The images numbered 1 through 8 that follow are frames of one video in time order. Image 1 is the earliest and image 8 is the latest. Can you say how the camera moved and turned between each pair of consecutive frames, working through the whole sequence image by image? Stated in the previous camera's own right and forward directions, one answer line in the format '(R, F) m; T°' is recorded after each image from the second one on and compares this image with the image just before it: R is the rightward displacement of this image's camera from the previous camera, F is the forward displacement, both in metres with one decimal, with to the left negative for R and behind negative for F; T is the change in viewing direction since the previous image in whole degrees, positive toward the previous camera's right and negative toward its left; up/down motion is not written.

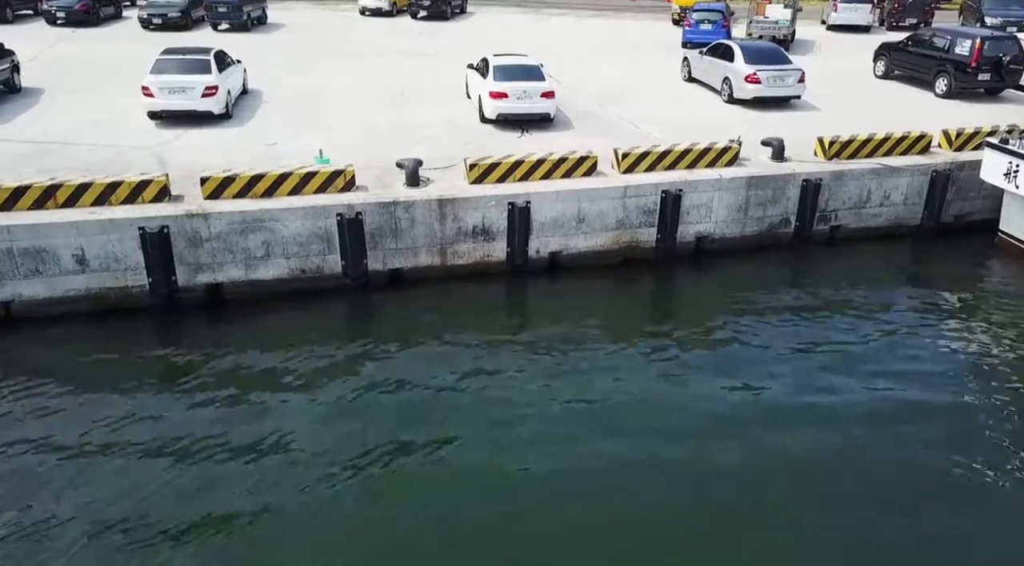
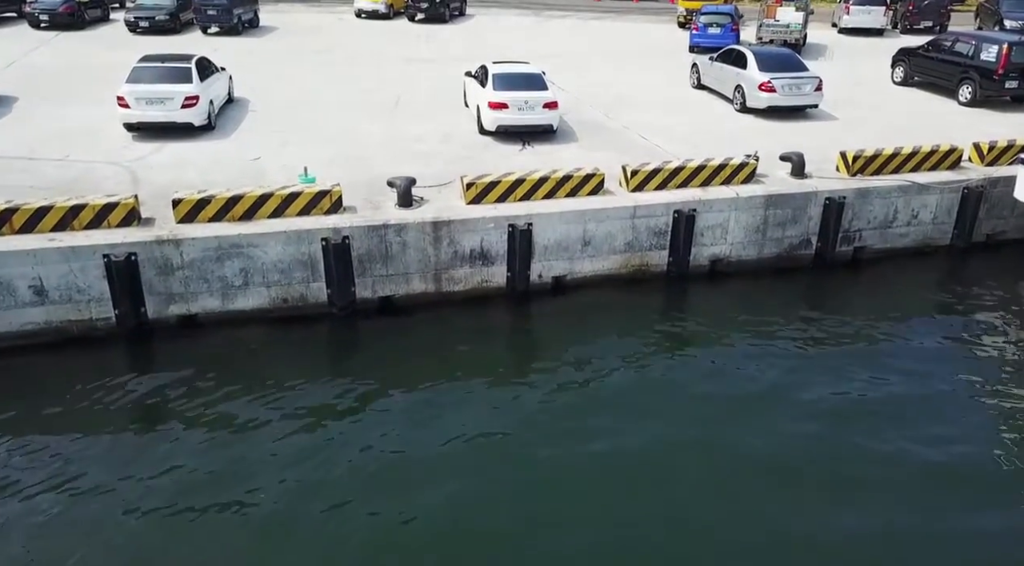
(0.0, +1.0) m; 0°
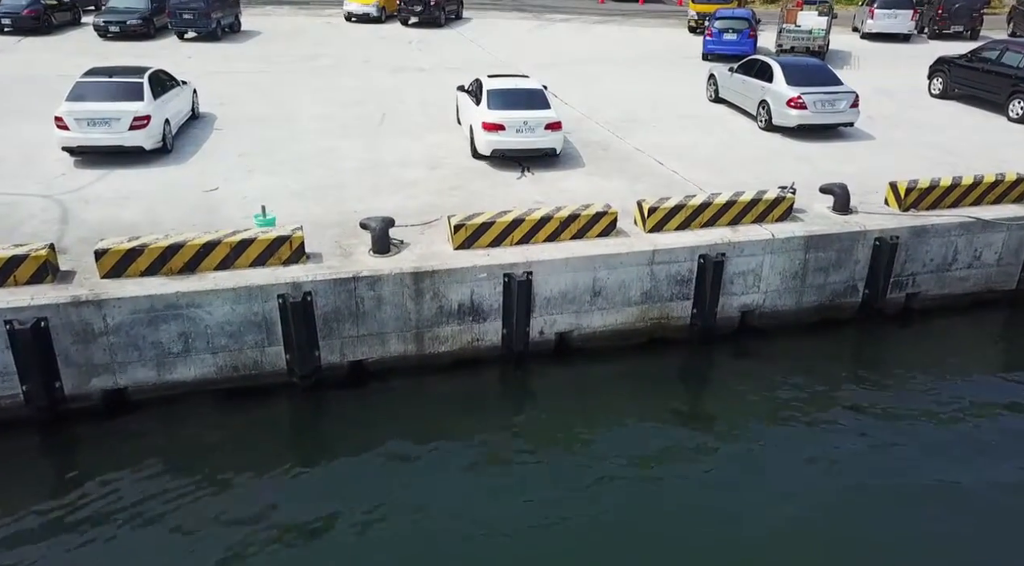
(+0.1, +2.0) m; 0°
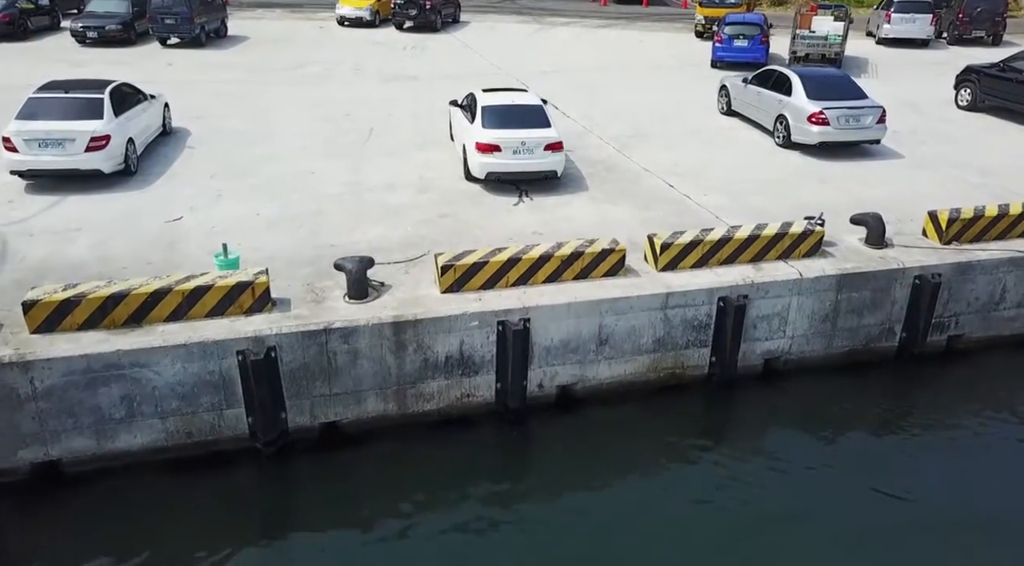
(+0.1, +1.2) m; 0°
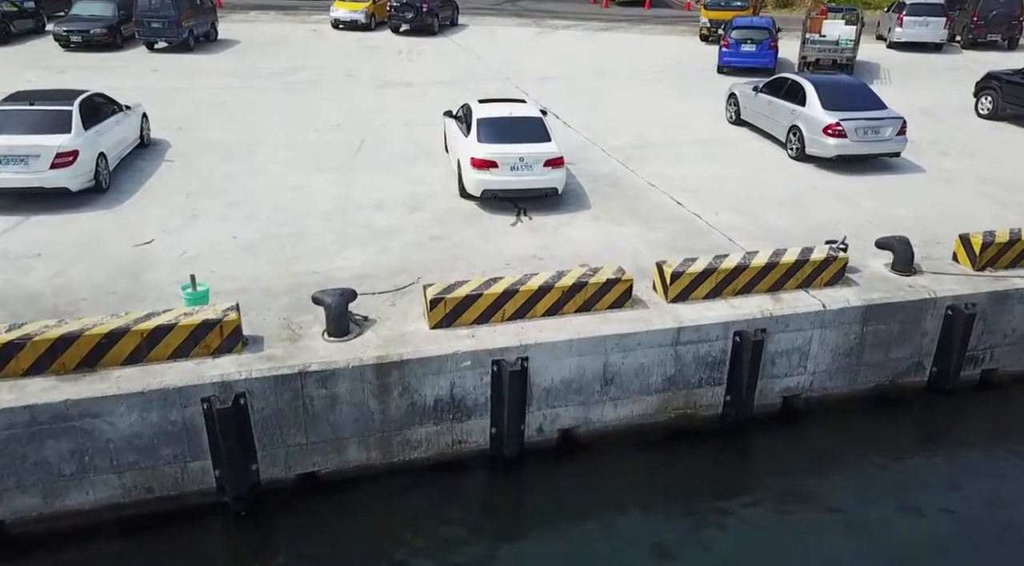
(0.0, +0.8) m; 0°
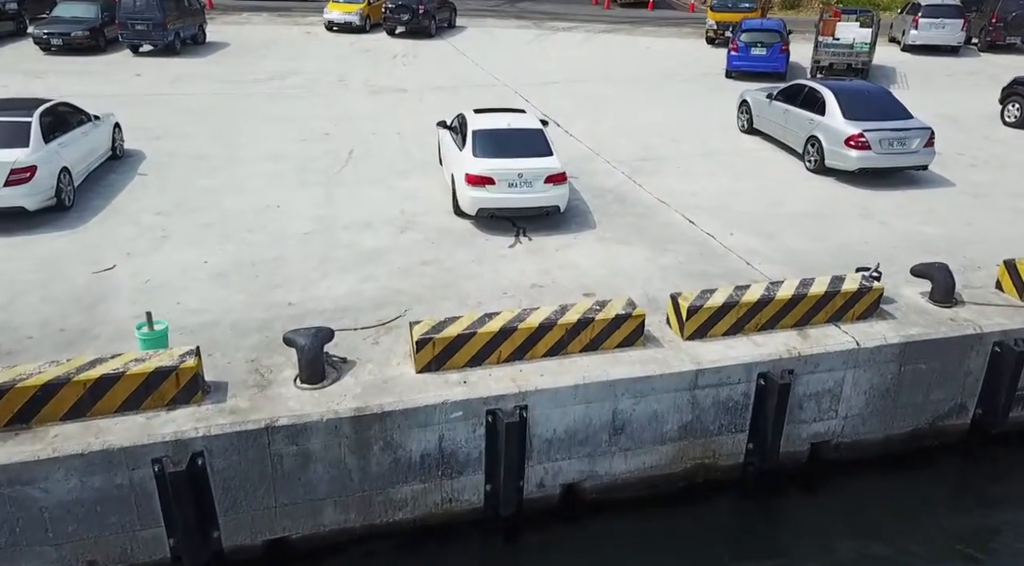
(0.0, +1.0) m; 0°
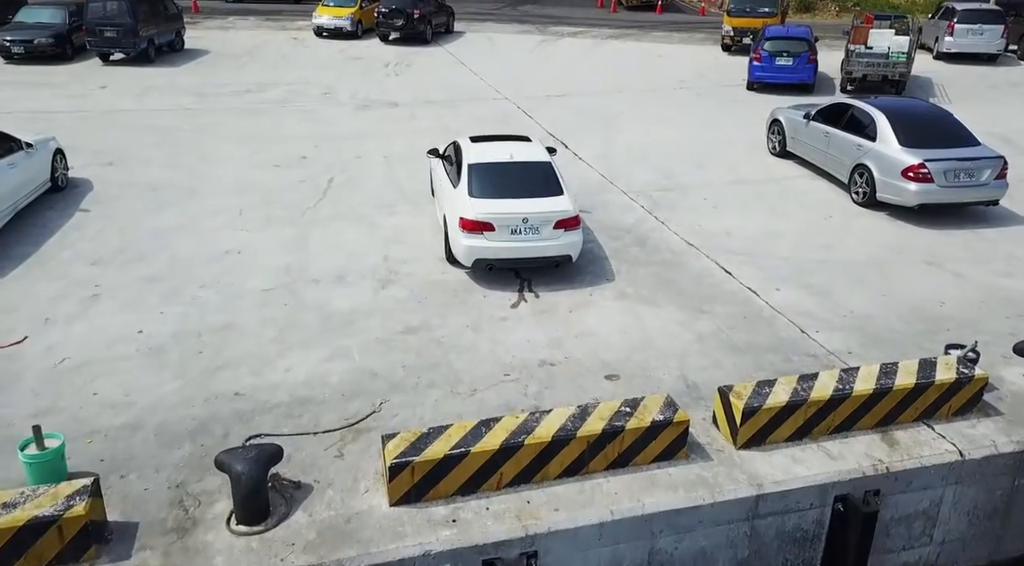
(0.0, +1.8) m; 0°
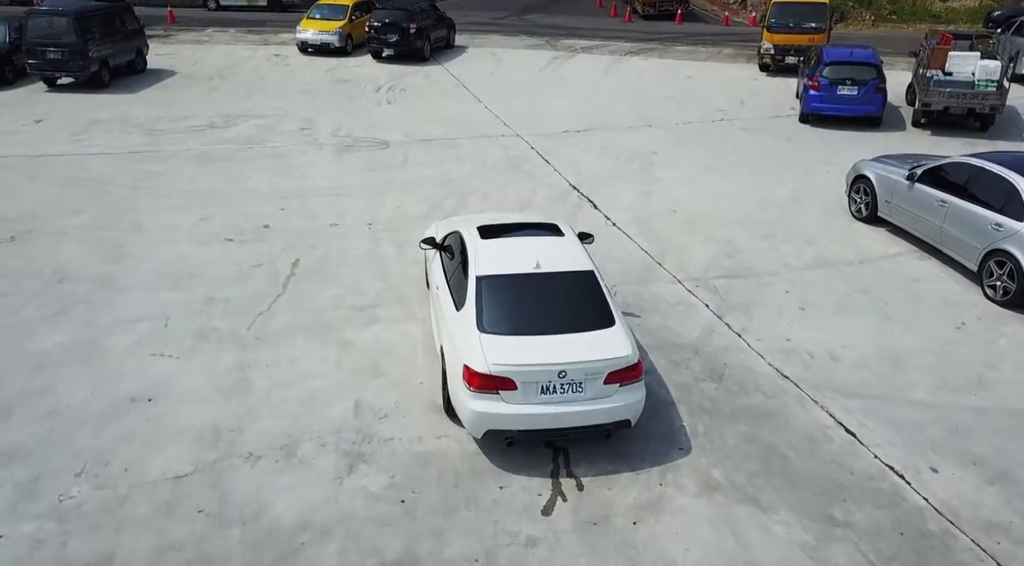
(-0.2, +3.0) m; 0°
